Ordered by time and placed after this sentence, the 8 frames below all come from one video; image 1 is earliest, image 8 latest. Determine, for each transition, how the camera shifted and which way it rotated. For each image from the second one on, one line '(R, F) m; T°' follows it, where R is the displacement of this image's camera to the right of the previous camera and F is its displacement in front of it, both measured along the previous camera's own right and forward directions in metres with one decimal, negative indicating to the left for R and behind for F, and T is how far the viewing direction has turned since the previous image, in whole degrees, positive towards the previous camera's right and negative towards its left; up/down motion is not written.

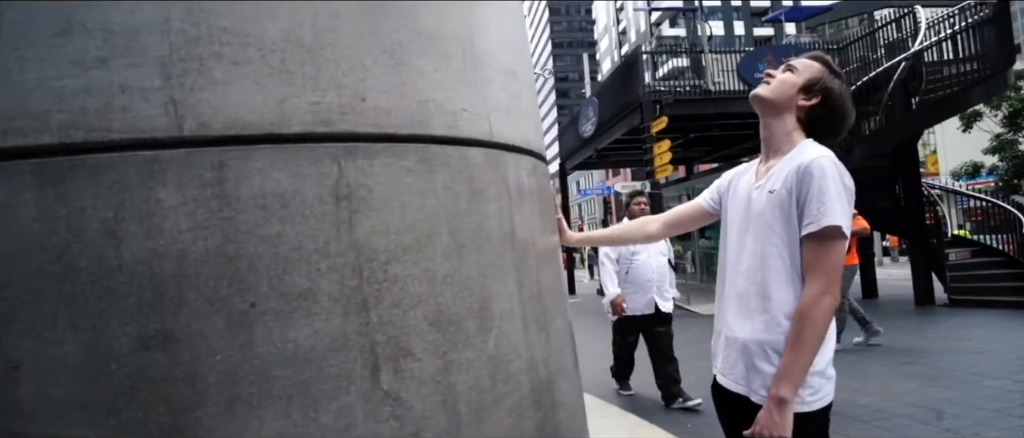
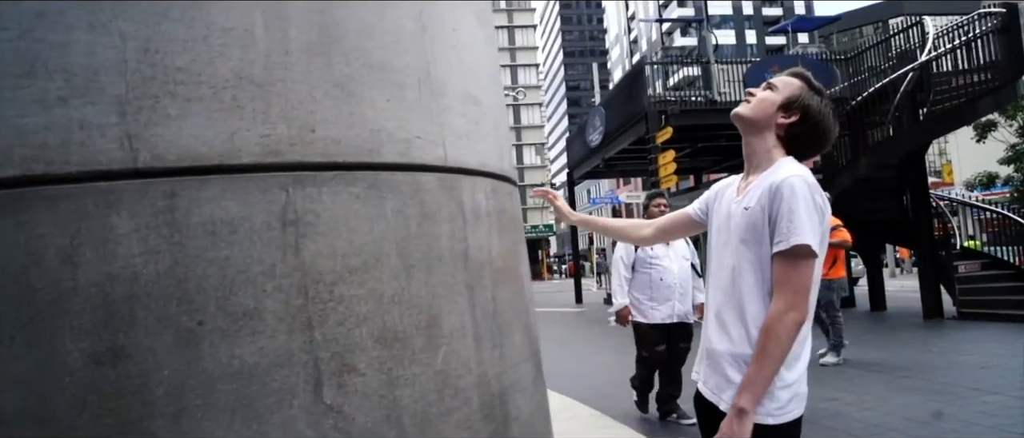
(+0.2, -0.1) m; -1°
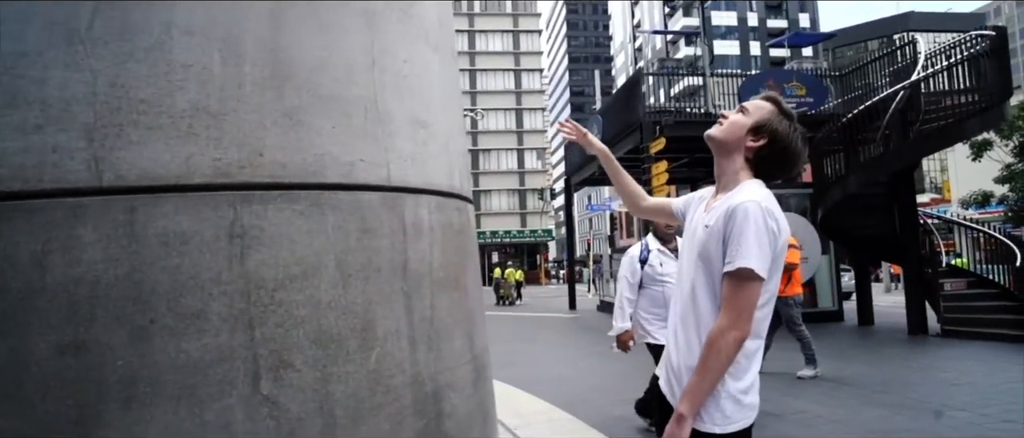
(+0.2, -0.2) m; 0°
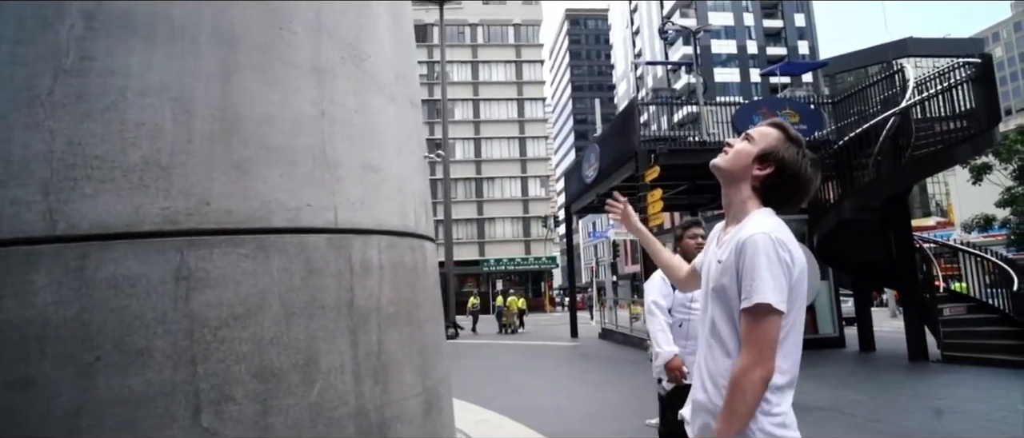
(+0.2, -0.2) m; 0°
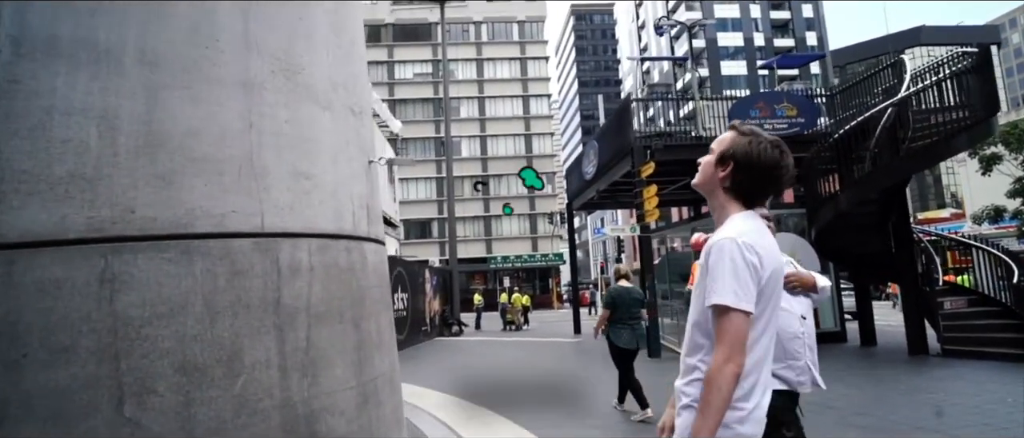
(+0.3, -0.2) m; -1°
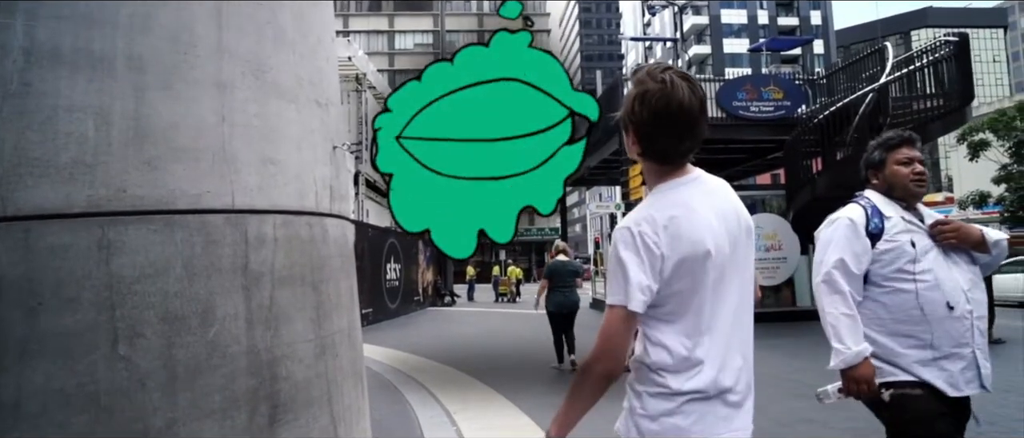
(+0.3, -0.6) m; 0°
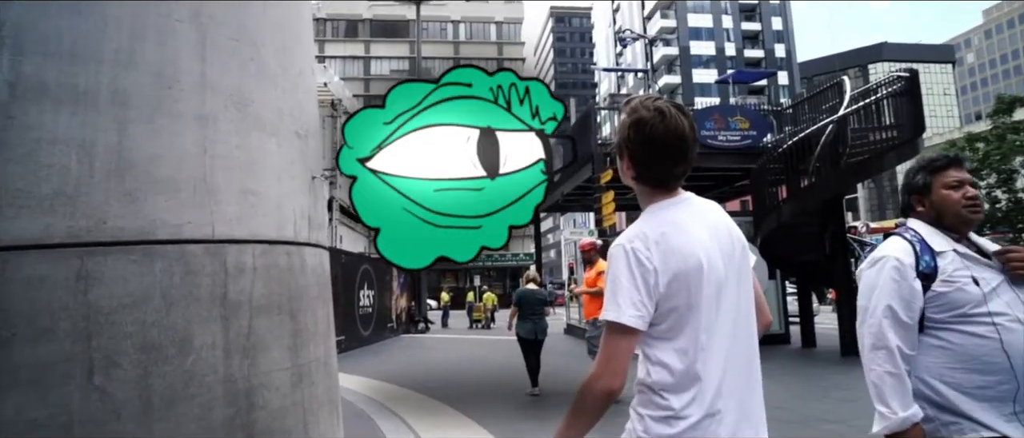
(0.0, -0.1) m; +2°
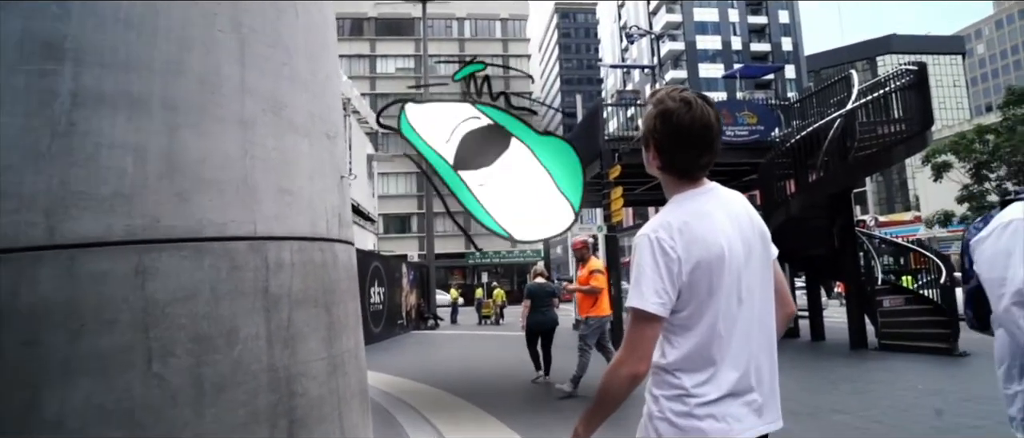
(-0.1, -0.2) m; 0°
